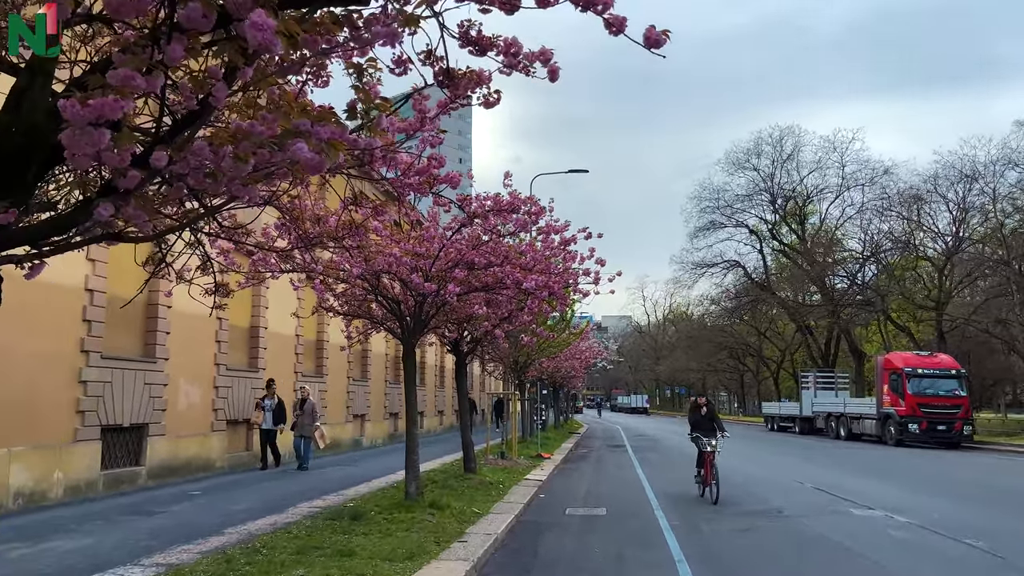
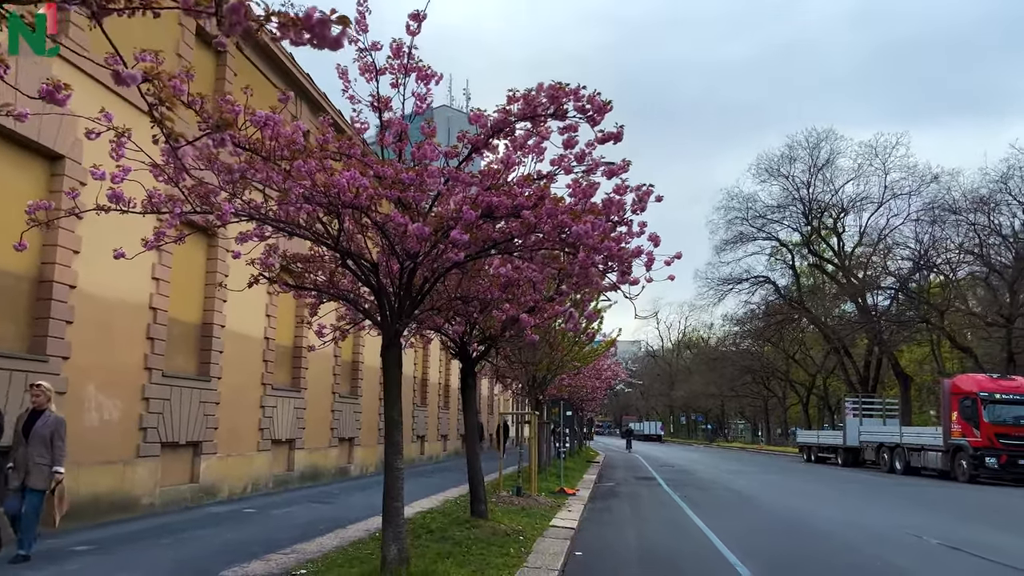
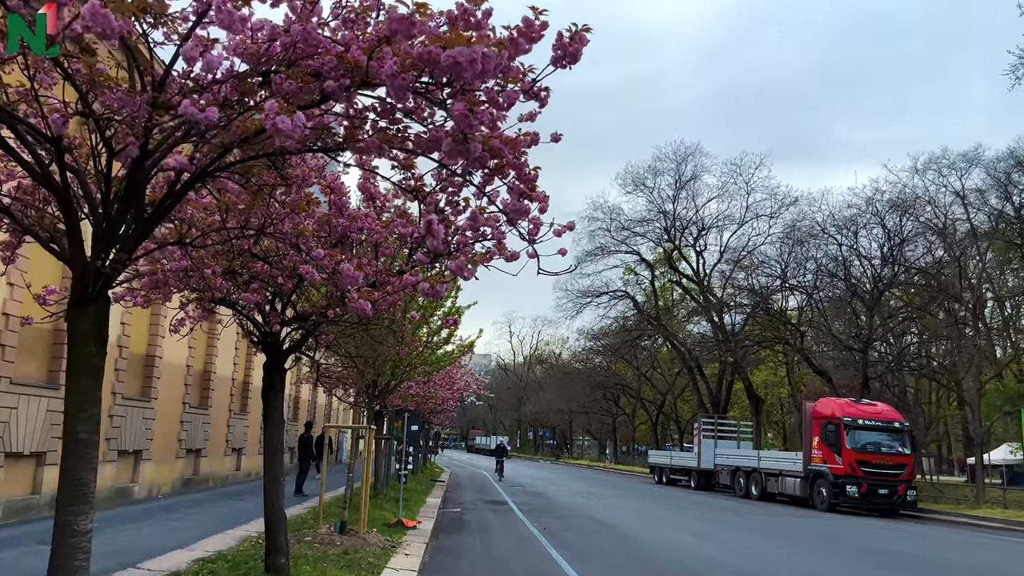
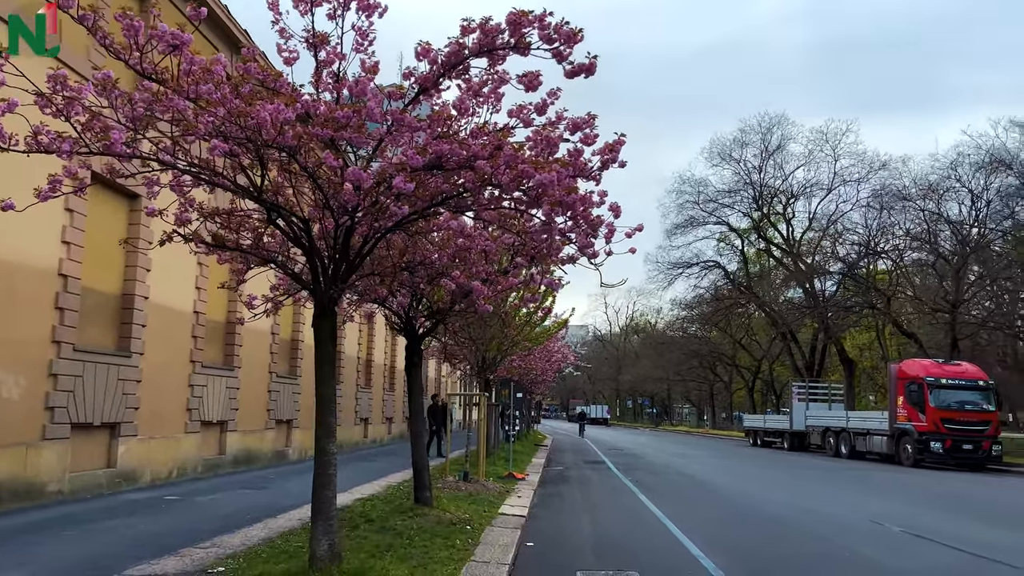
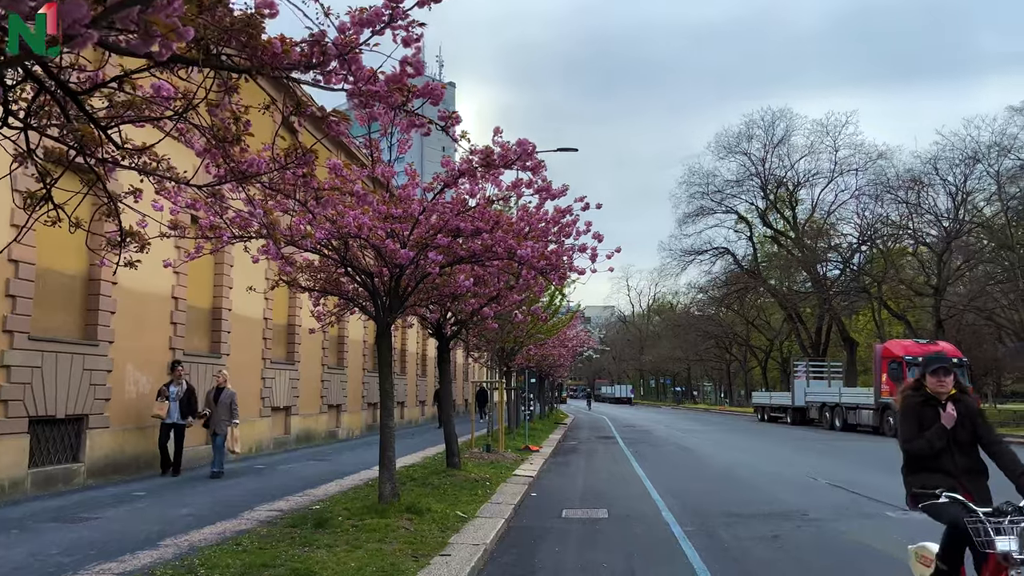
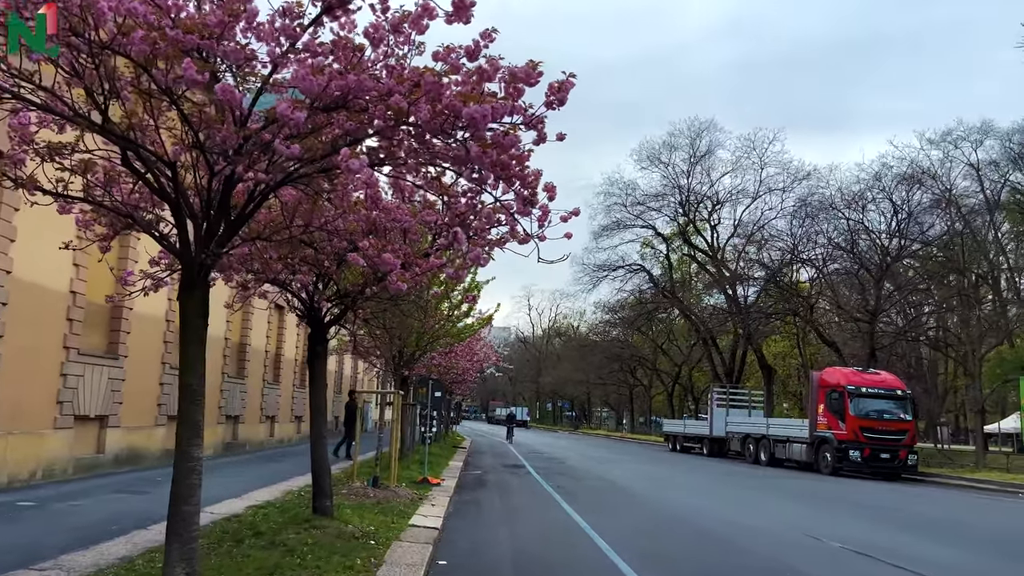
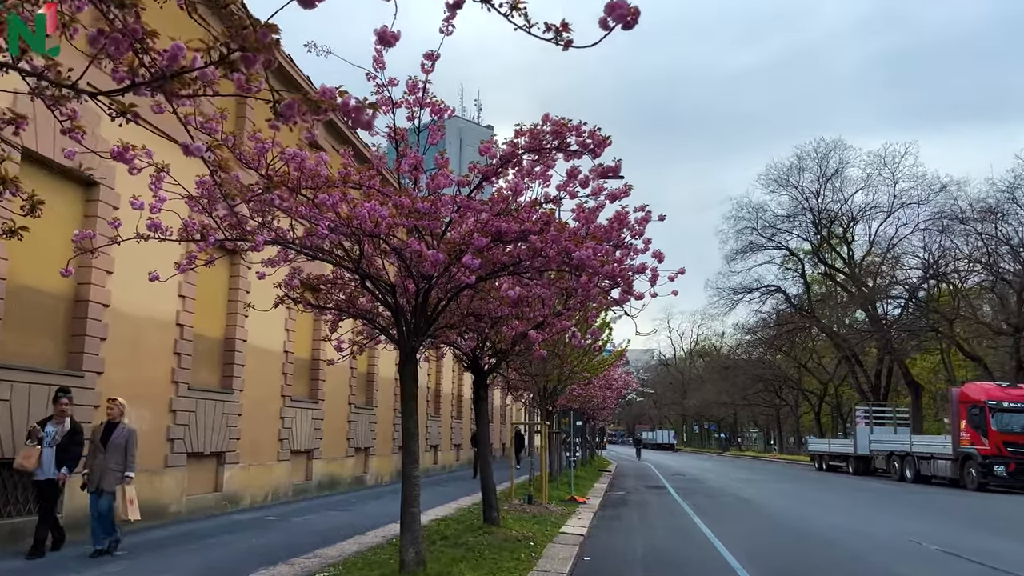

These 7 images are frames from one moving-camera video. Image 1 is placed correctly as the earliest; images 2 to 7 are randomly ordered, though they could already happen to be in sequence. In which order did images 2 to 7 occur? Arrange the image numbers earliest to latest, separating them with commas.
5, 7, 2, 4, 6, 3
